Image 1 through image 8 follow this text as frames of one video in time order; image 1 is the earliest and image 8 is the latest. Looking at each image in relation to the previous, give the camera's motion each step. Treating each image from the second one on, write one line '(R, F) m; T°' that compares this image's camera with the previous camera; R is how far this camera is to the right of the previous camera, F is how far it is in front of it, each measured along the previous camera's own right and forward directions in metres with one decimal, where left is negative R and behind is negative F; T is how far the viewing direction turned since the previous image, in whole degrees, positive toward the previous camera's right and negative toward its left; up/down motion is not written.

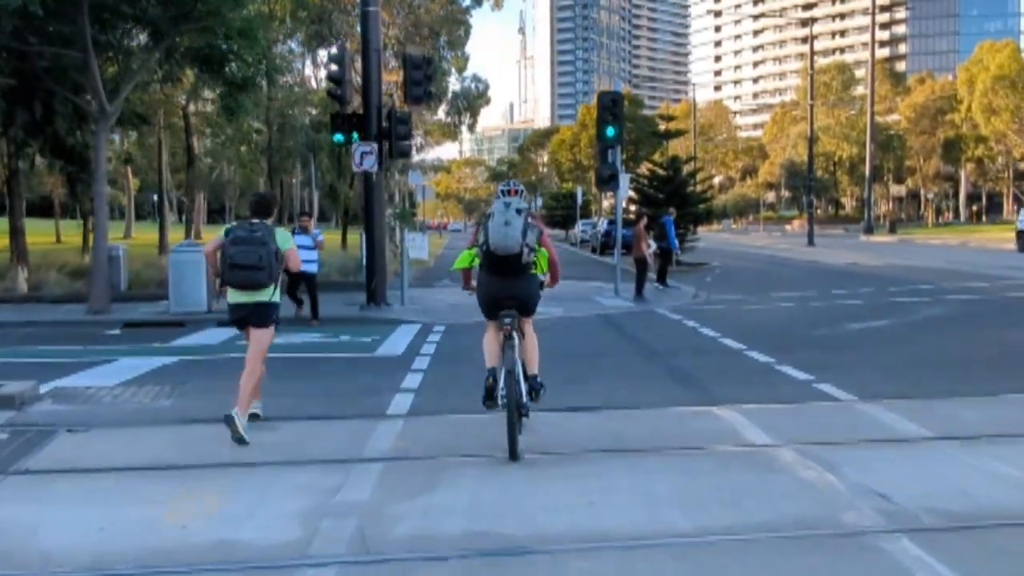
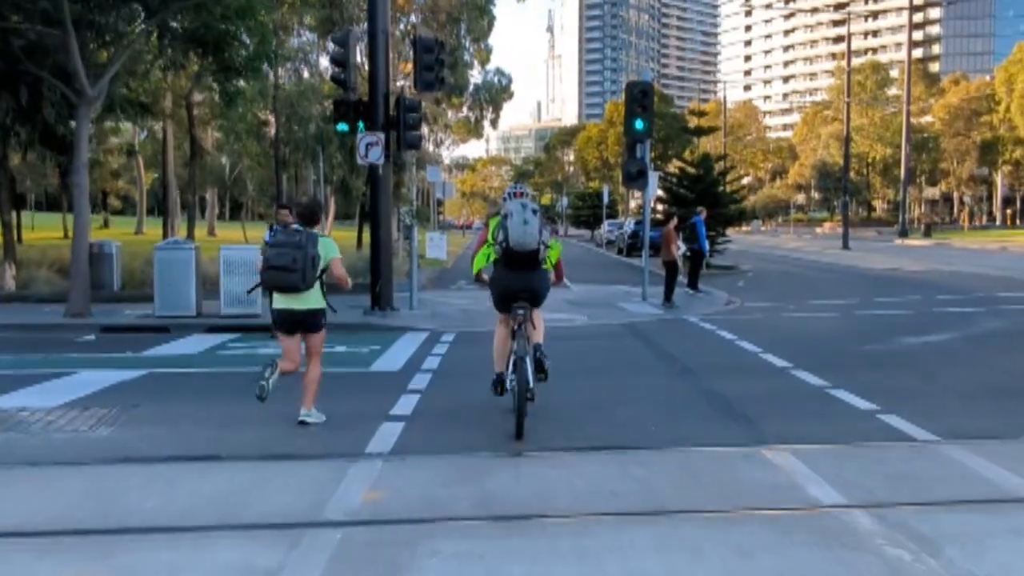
(+0.1, +1.6) m; -1°
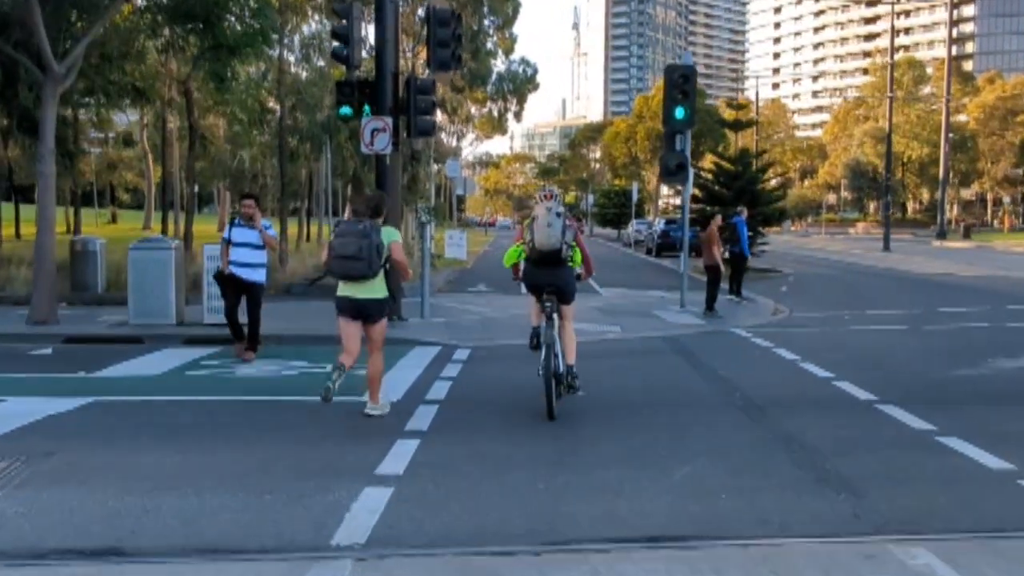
(0.0, +2.2) m; -1°
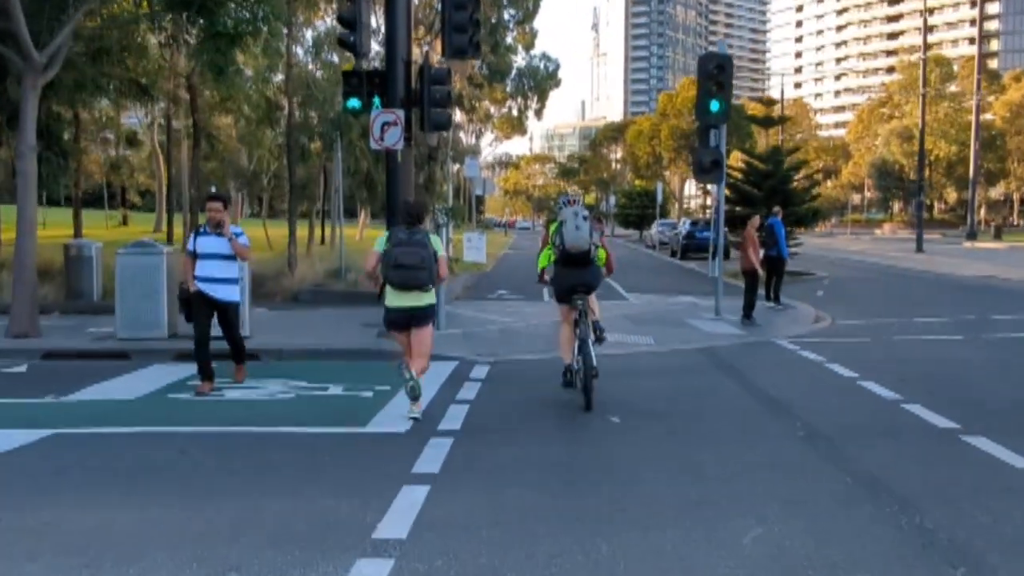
(0.0, +1.3) m; -1°
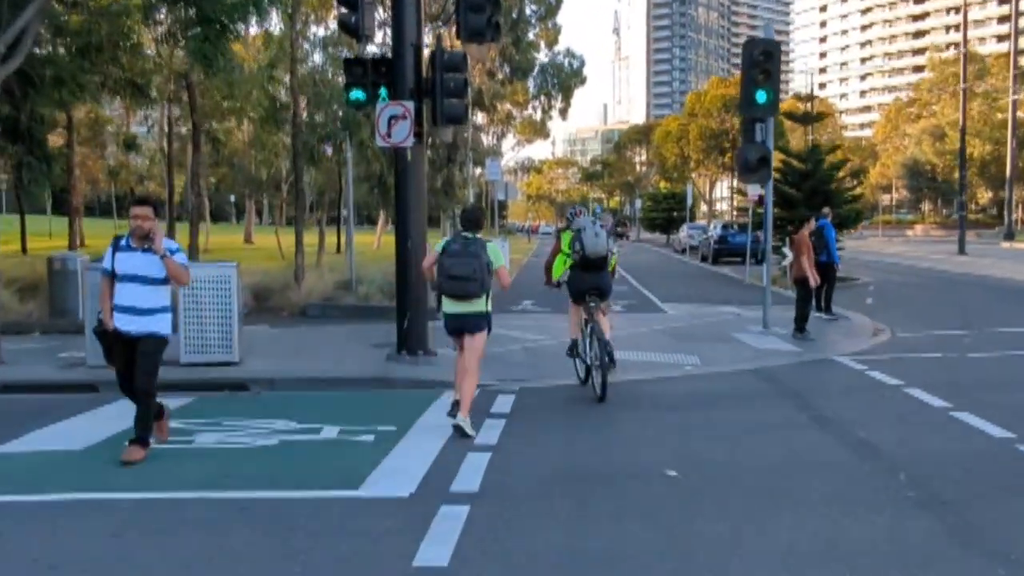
(0.0, +1.8) m; -1°
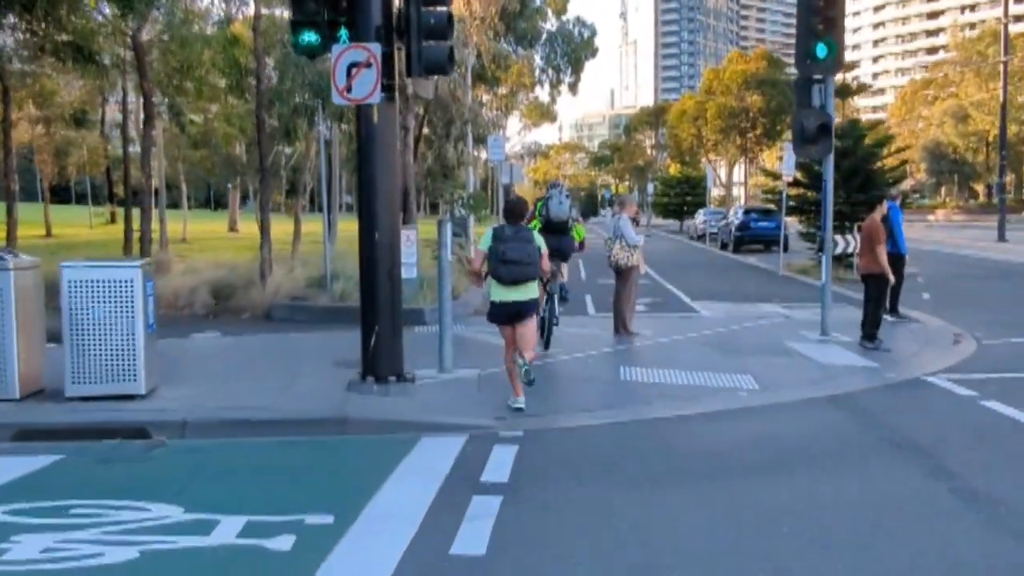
(0.0, +3.1) m; 0°
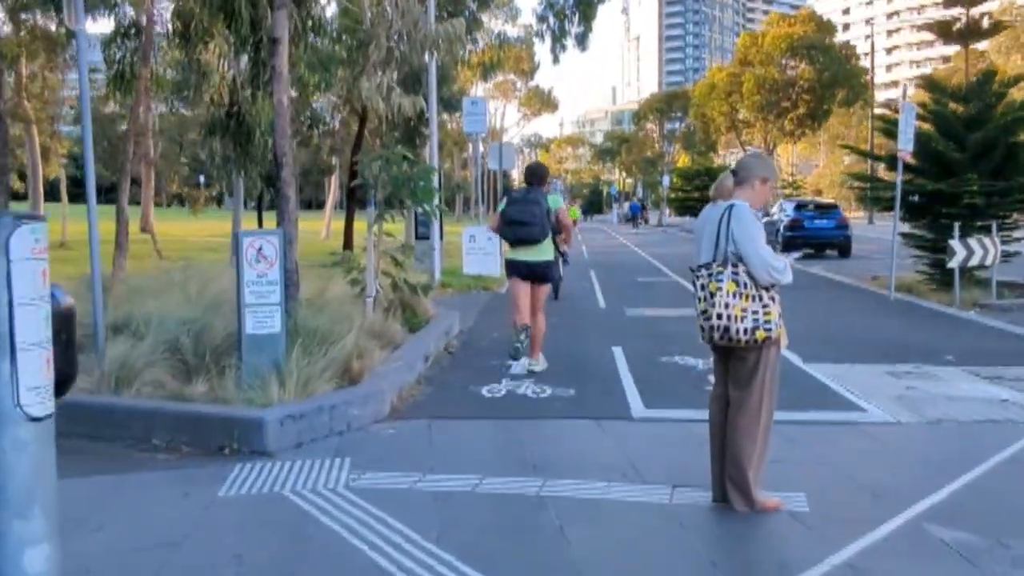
(+0.2, +8.4) m; 0°
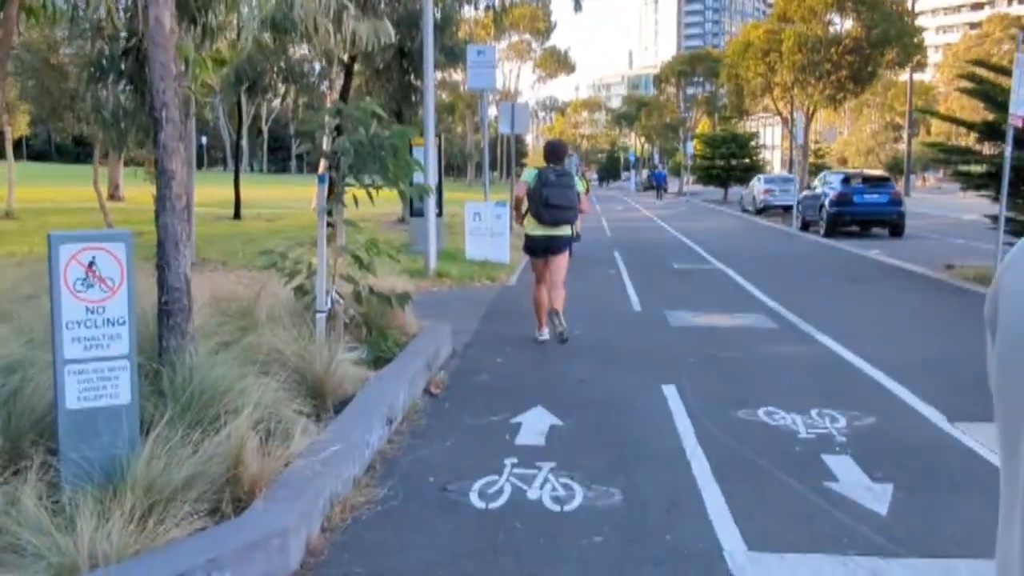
(0.0, +3.4) m; -1°
